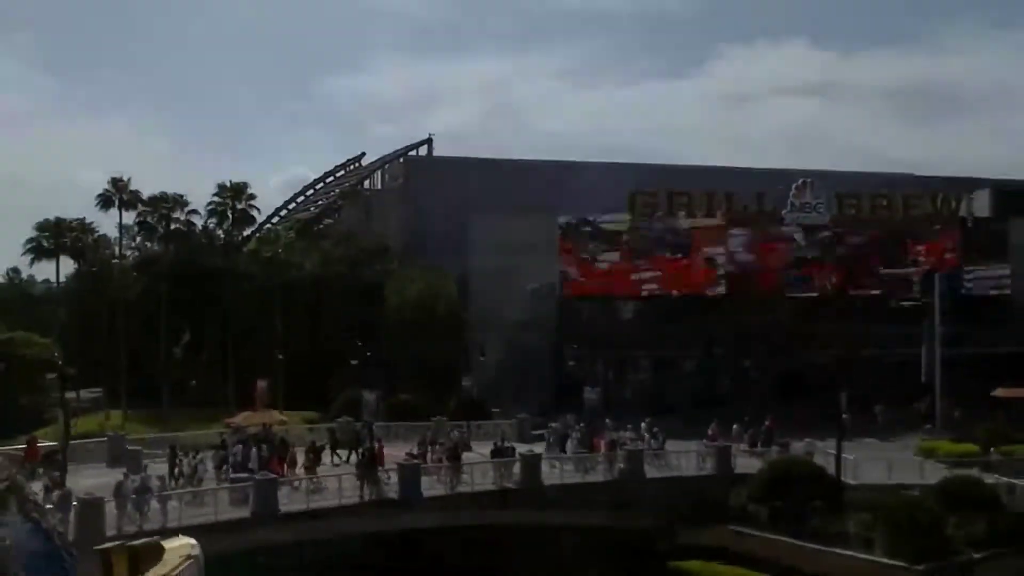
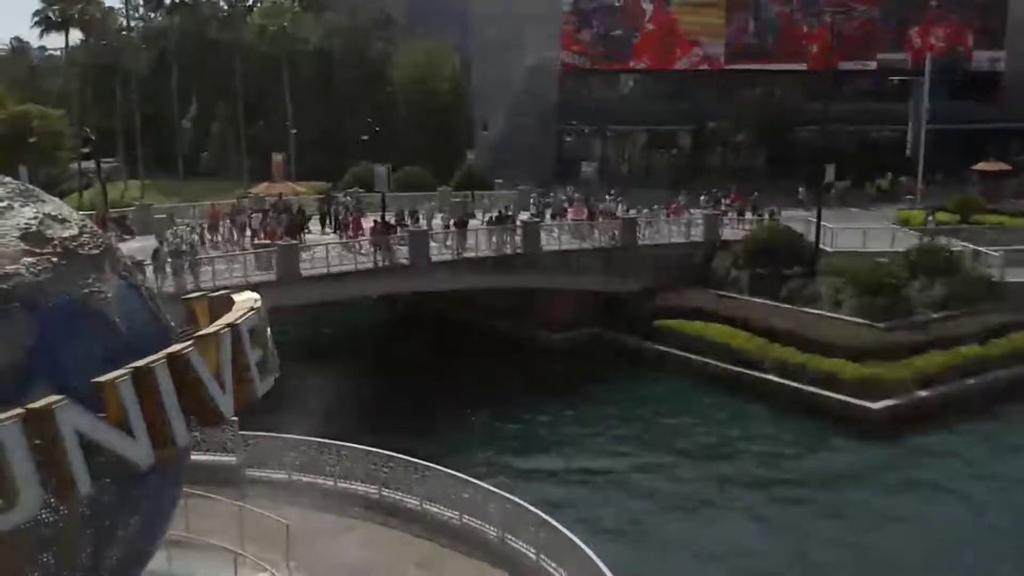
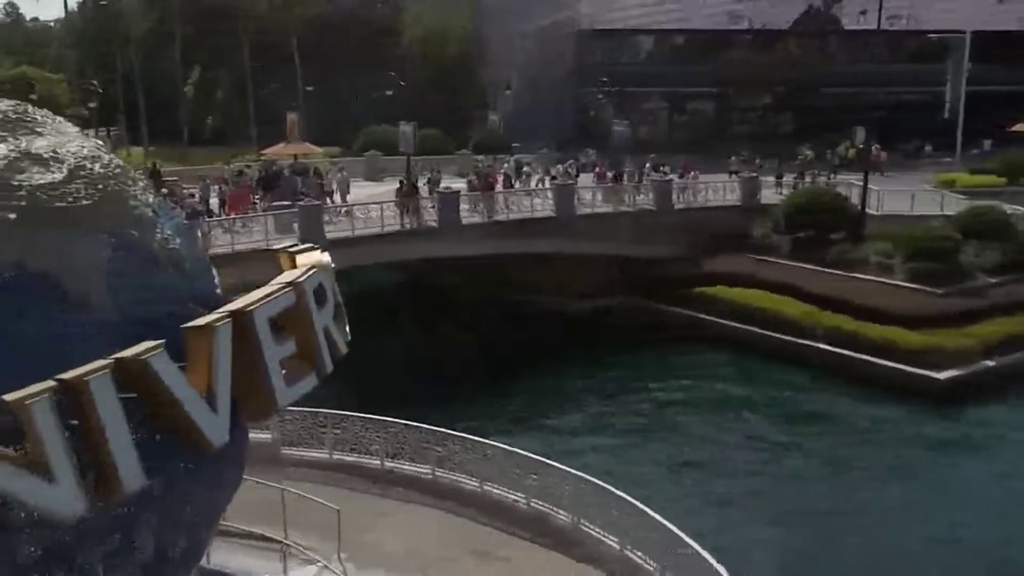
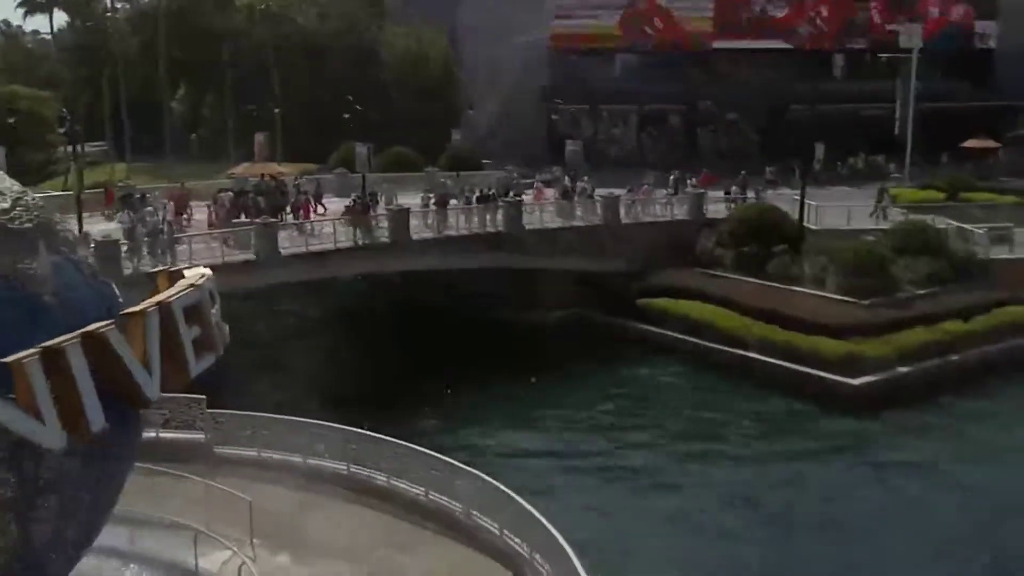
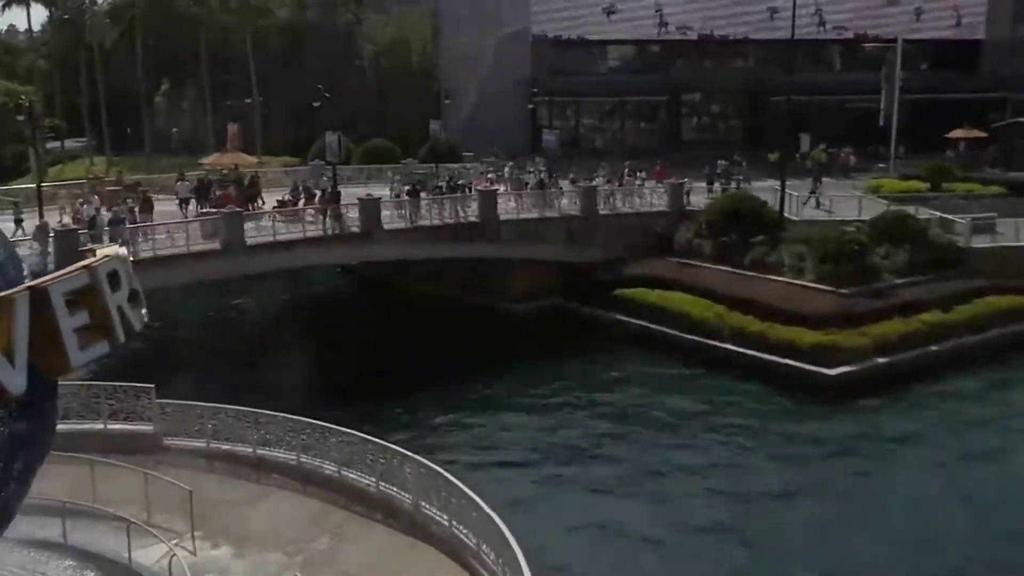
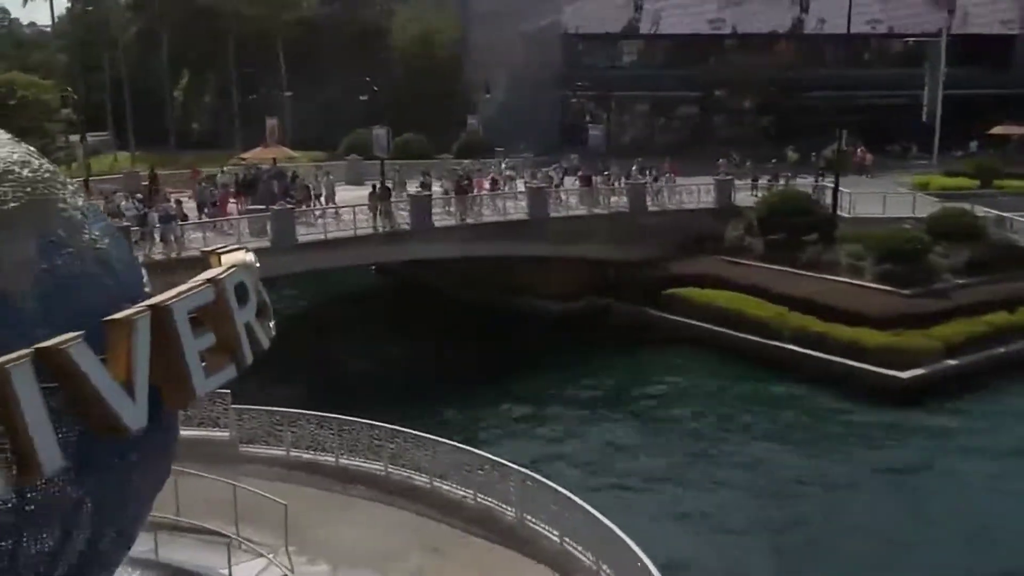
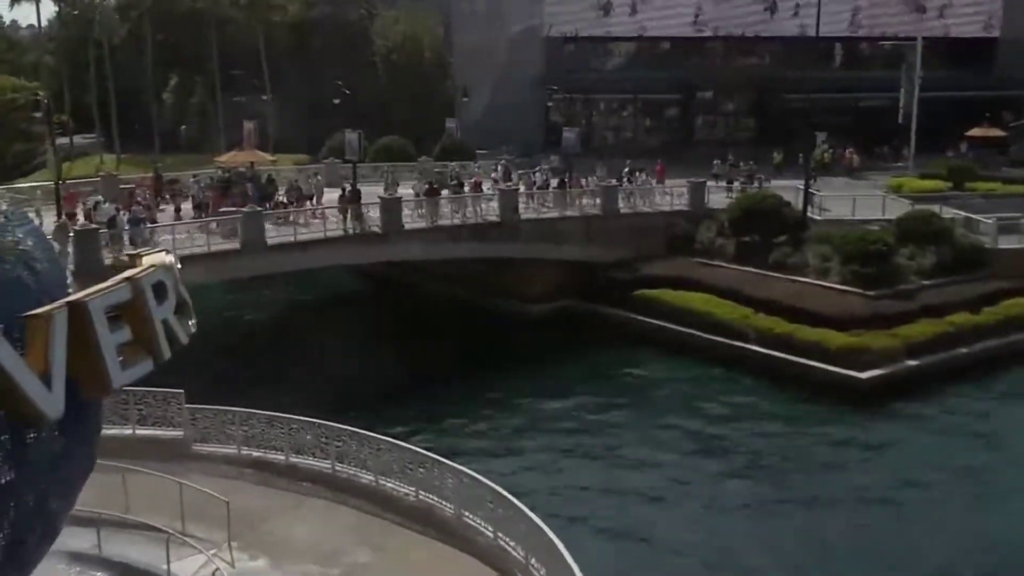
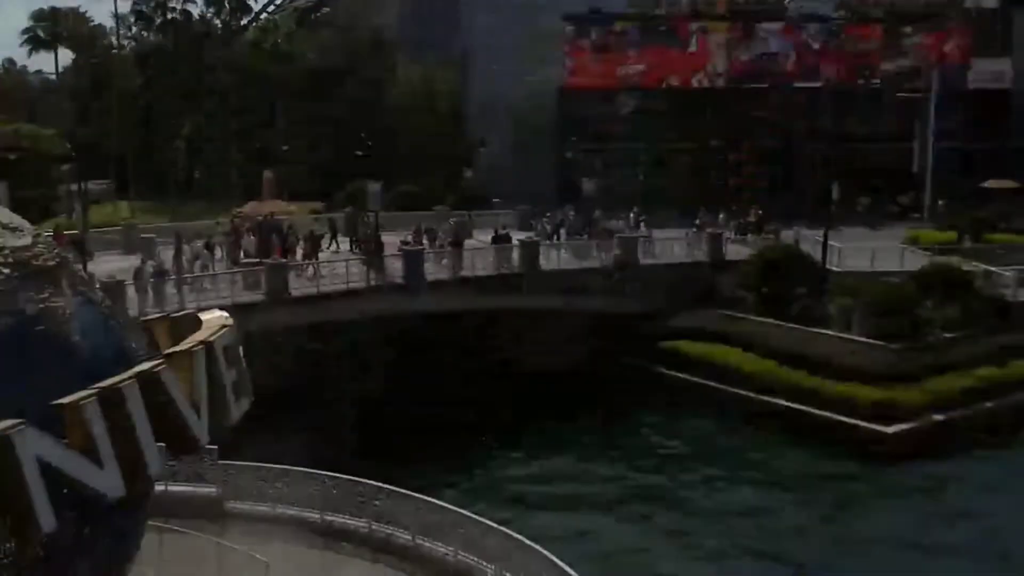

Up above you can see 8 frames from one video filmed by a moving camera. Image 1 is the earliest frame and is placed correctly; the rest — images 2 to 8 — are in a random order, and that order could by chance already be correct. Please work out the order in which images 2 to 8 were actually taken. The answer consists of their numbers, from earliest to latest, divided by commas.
8, 2, 4, 5, 7, 6, 3
